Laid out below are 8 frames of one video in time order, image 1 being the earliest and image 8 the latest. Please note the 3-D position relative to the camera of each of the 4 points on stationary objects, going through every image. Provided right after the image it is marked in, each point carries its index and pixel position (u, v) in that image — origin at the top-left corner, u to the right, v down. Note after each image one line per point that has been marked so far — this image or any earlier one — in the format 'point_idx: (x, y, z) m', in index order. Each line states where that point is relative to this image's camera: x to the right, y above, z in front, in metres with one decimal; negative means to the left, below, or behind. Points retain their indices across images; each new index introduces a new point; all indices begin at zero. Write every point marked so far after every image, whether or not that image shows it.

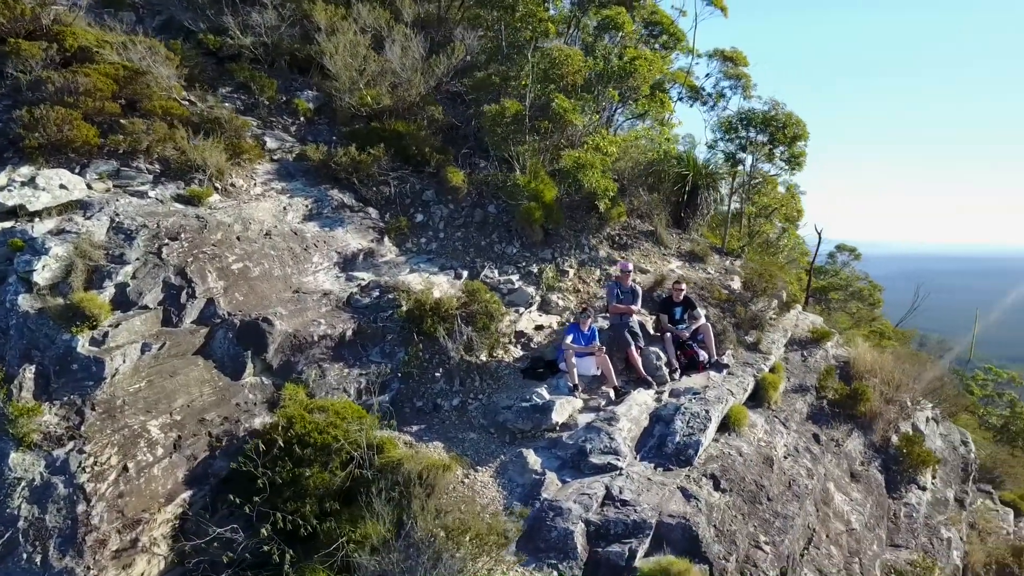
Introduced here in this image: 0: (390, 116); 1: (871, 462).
0: (-1.5, +2.1, +10.0) m
1: (+3.8, -1.8, +8.6) m
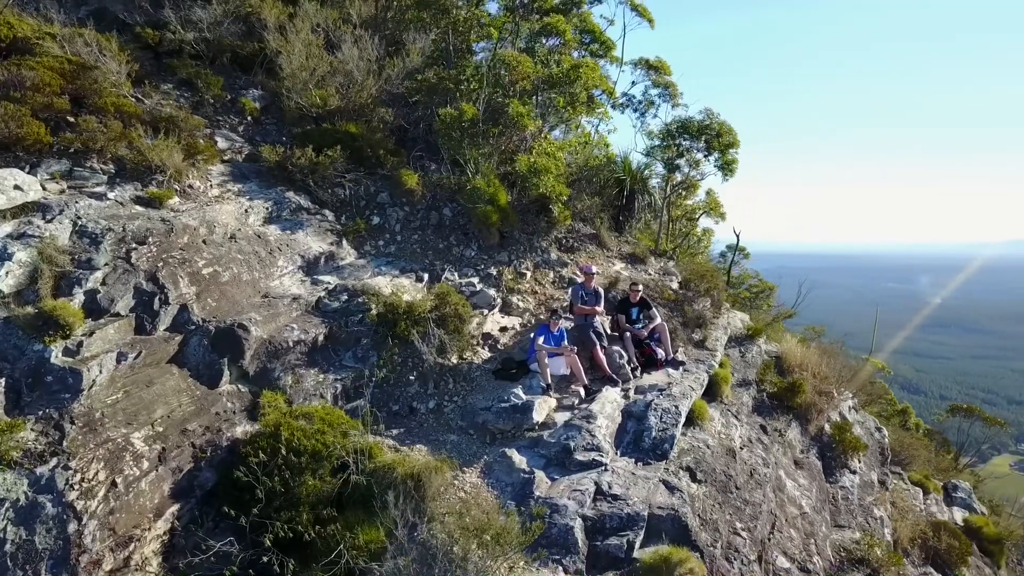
0: (-2.1, +2.1, +9.9) m
1: (+3.4, -1.8, +9.3) m
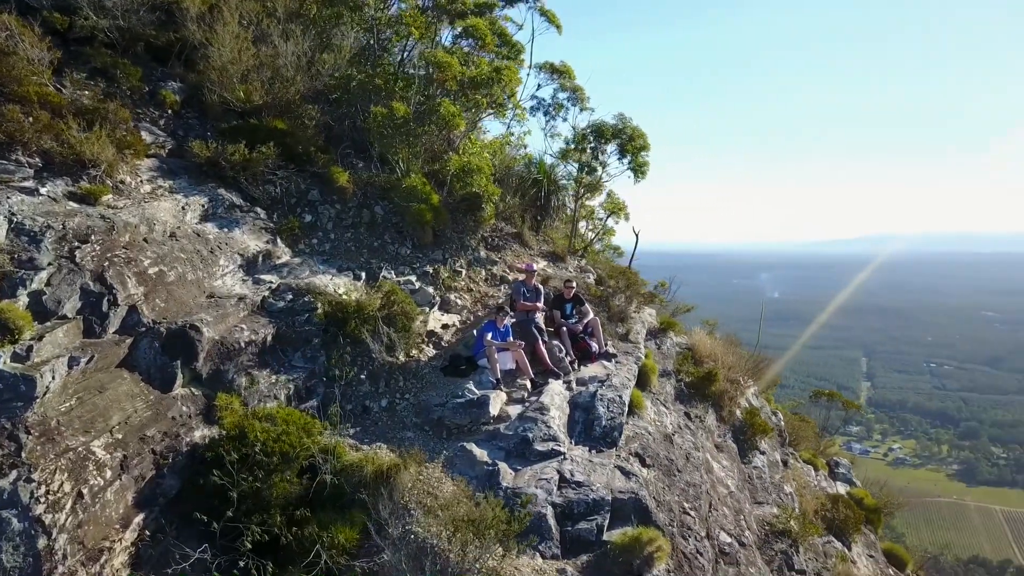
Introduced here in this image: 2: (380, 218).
0: (-2.9, +2.1, +9.7) m
1: (+2.6, -1.8, +10.0) m
2: (-1.6, +0.8, +9.7) m
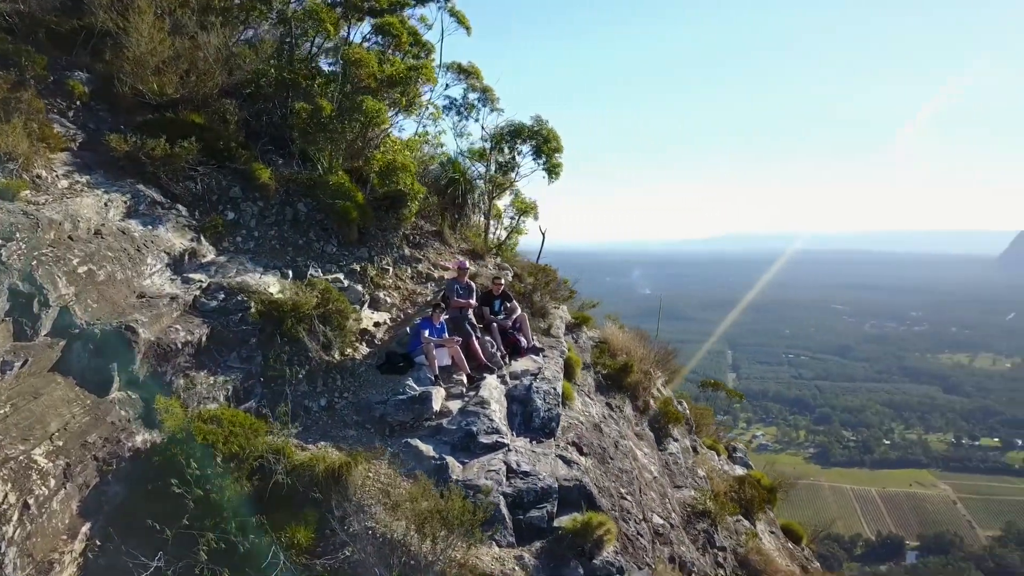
0: (-3.8, +2.1, +9.3) m
1: (+1.7, -1.7, +10.5) m
2: (-2.4, +0.8, +9.6) m
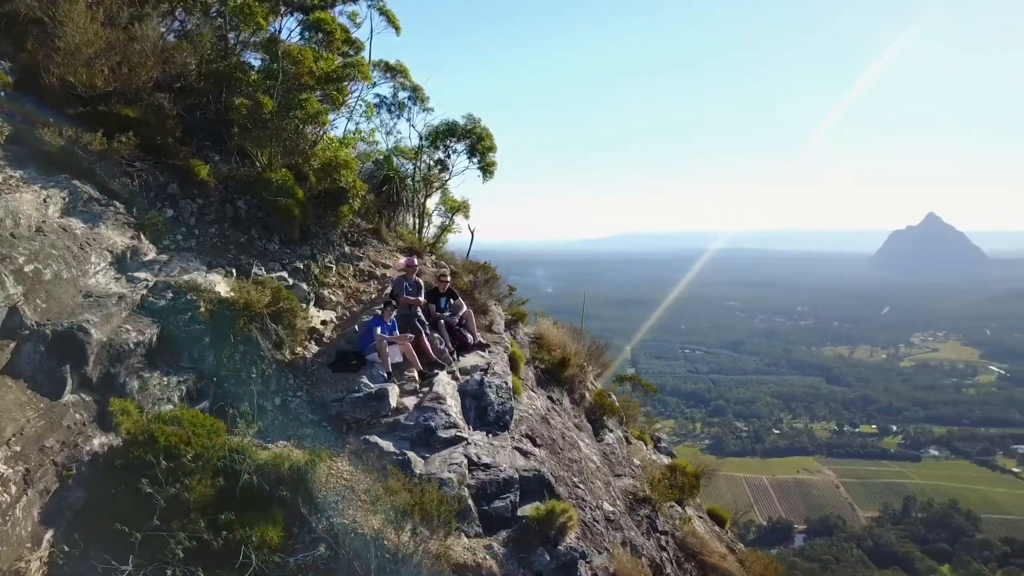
0: (-4.4, +2.1, +9.0) m
1: (+0.9, -1.7, +10.8) m
2: (-3.1, +0.9, +9.4) m
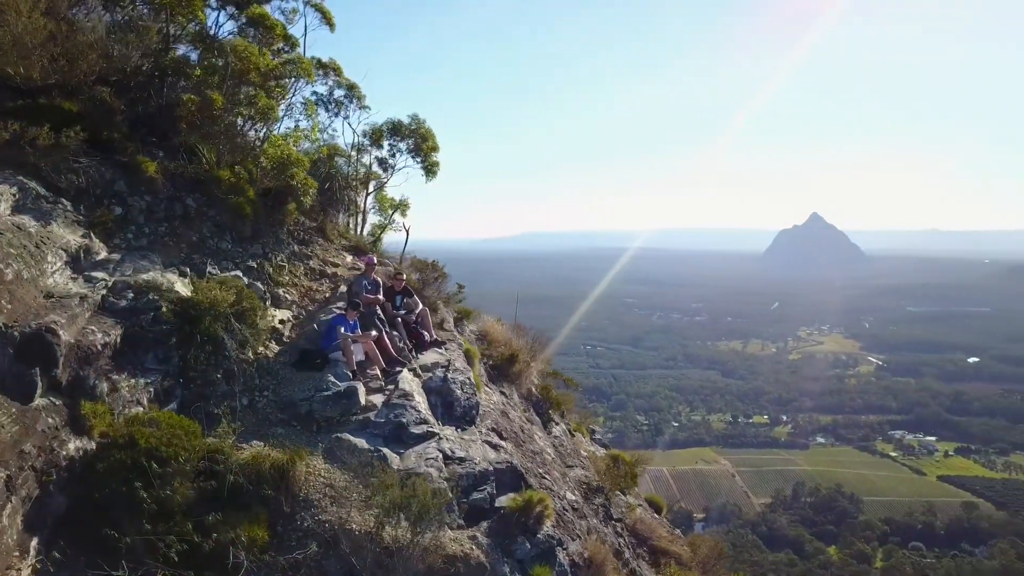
0: (-4.8, +2.1, +8.7) m
1: (+0.2, -1.6, +11.1) m
2: (-3.6, +0.9, +9.2) m
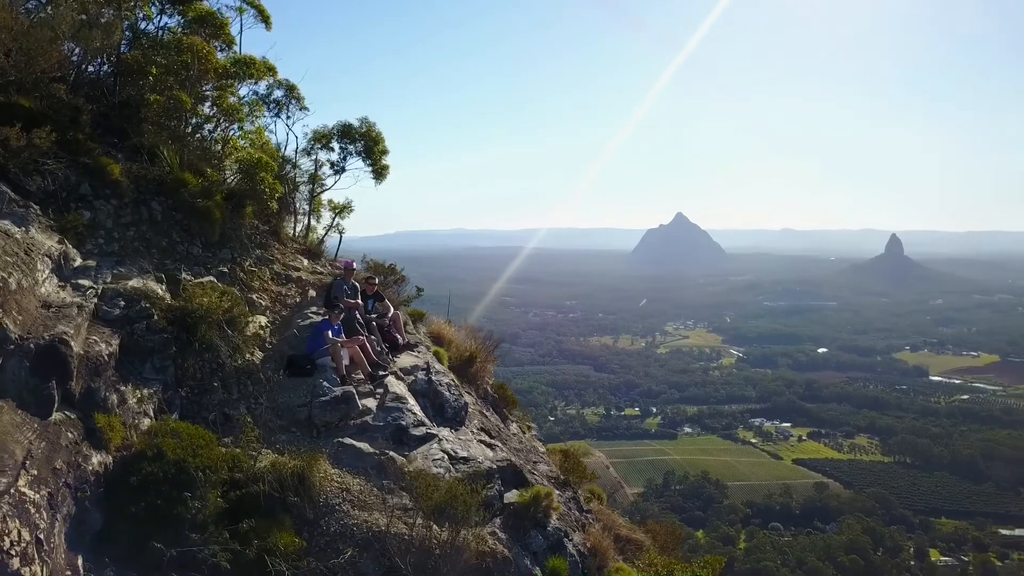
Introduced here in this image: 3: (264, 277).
0: (-5.0, +2.0, +8.2) m
1: (-0.3, -1.7, +11.4) m
2: (-3.8, +0.8, +8.9) m
3: (-3.0, +0.1, +9.8) m
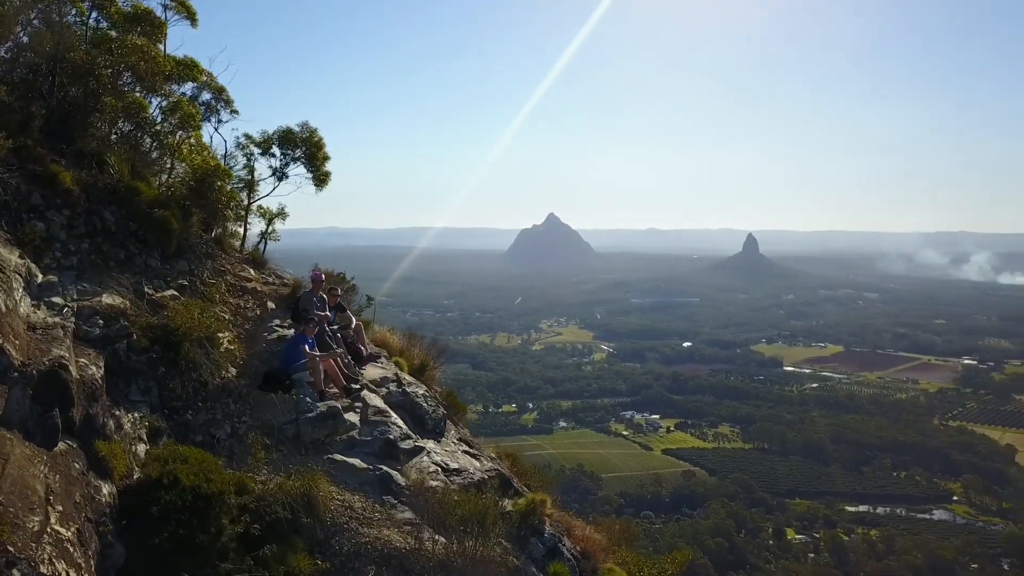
0: (-5.2, +1.8, +7.6) m
1: (-1.0, -1.8, +11.4) m
2: (-4.1, +0.6, +8.5) m
3: (-3.4, 0.0, +9.4) m
